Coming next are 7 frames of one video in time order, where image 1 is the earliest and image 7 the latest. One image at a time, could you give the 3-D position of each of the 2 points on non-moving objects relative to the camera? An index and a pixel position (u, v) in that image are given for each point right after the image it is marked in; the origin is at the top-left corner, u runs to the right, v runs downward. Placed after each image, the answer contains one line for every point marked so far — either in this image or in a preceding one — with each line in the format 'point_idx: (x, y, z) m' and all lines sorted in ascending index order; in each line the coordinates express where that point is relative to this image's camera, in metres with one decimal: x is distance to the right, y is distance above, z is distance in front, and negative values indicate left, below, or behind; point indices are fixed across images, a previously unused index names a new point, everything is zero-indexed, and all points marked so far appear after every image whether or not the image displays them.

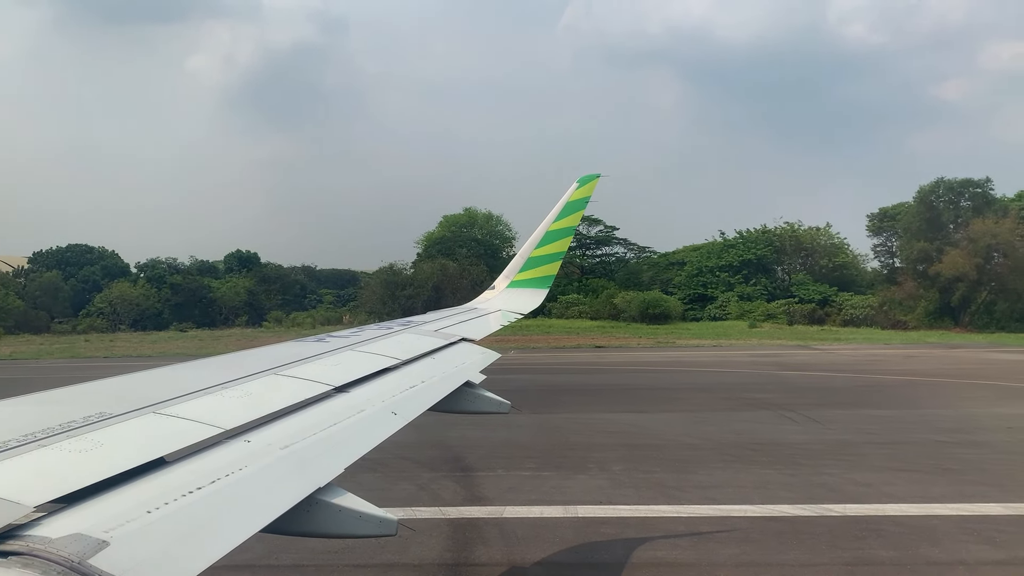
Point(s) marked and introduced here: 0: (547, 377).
0: (+0.6, -1.7, +11.6) m
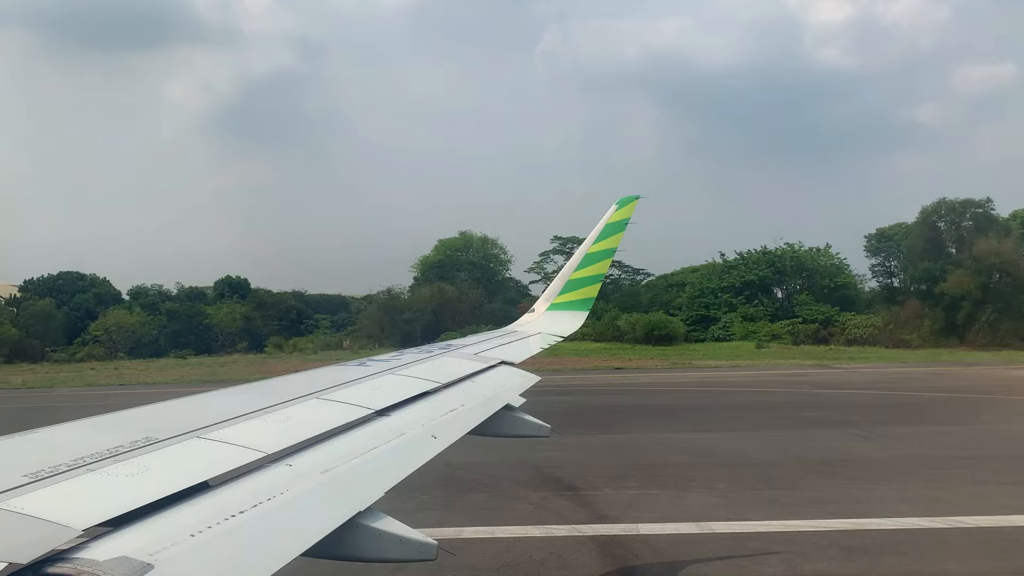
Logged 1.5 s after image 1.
0: (+1.3, -2.1, +11.7) m
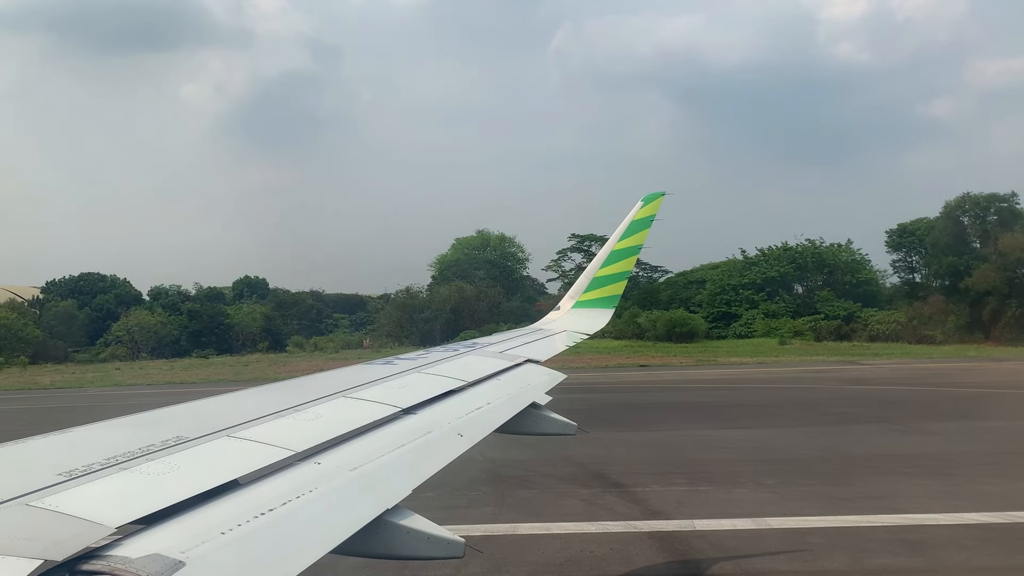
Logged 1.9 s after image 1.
0: (+1.9, -2.1, +11.7) m
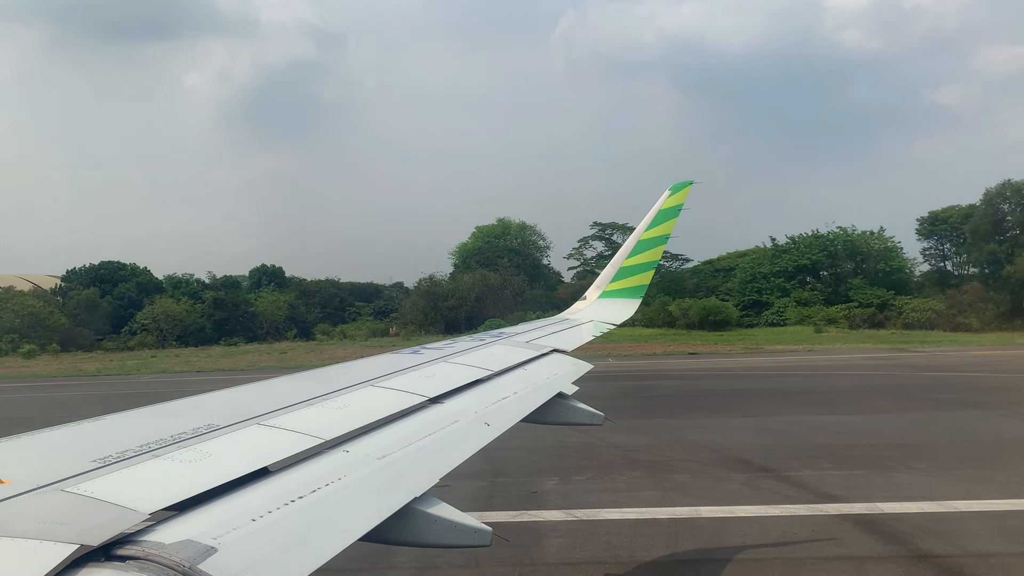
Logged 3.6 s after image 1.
0: (+3.2, -1.8, +11.7) m
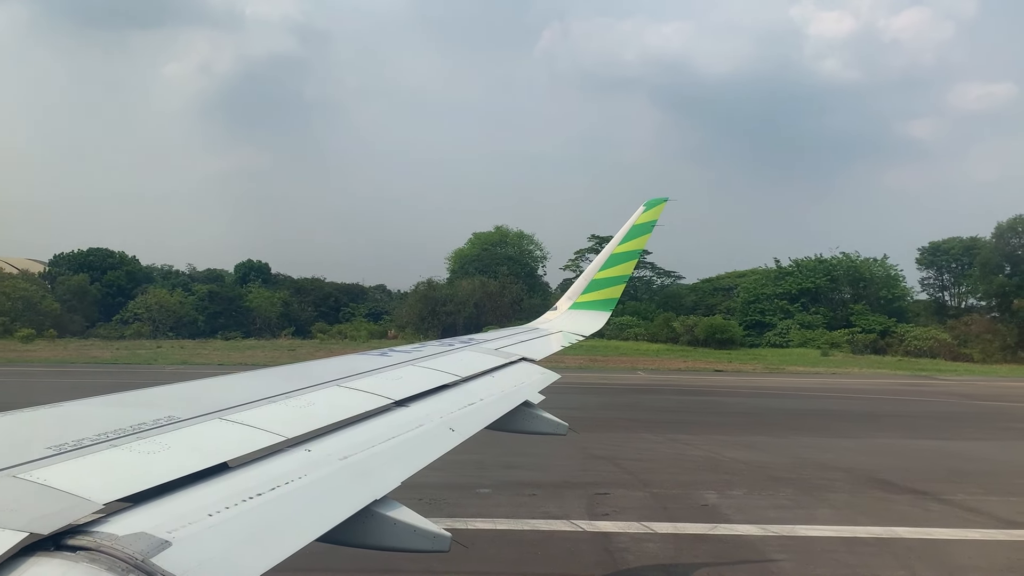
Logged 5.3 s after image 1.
0: (+4.2, -2.2, +11.8) m
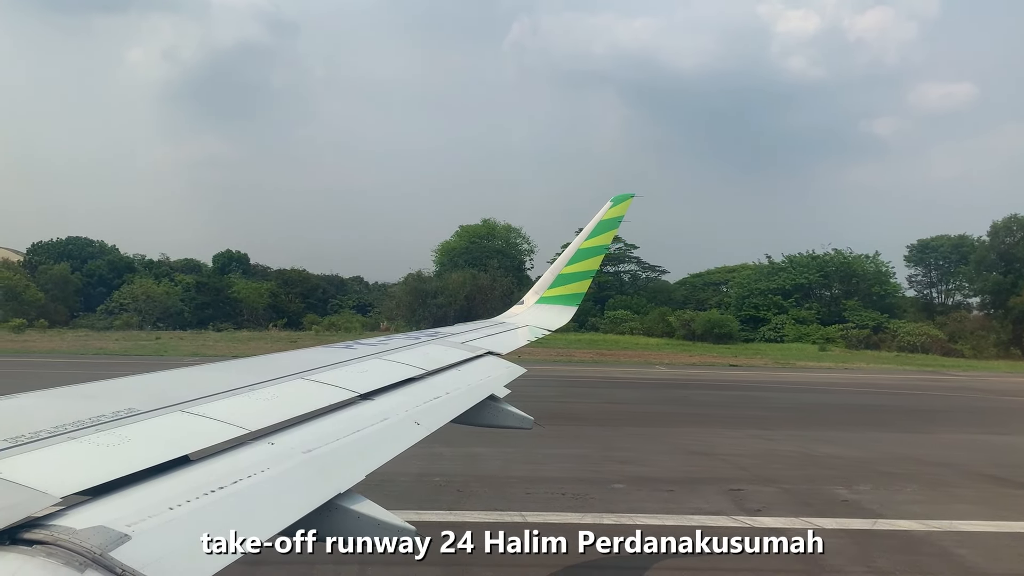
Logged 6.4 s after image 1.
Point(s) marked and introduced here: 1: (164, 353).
0: (+5.0, -2.1, +12.0) m
1: (-11.2, -2.1, +19.7) m
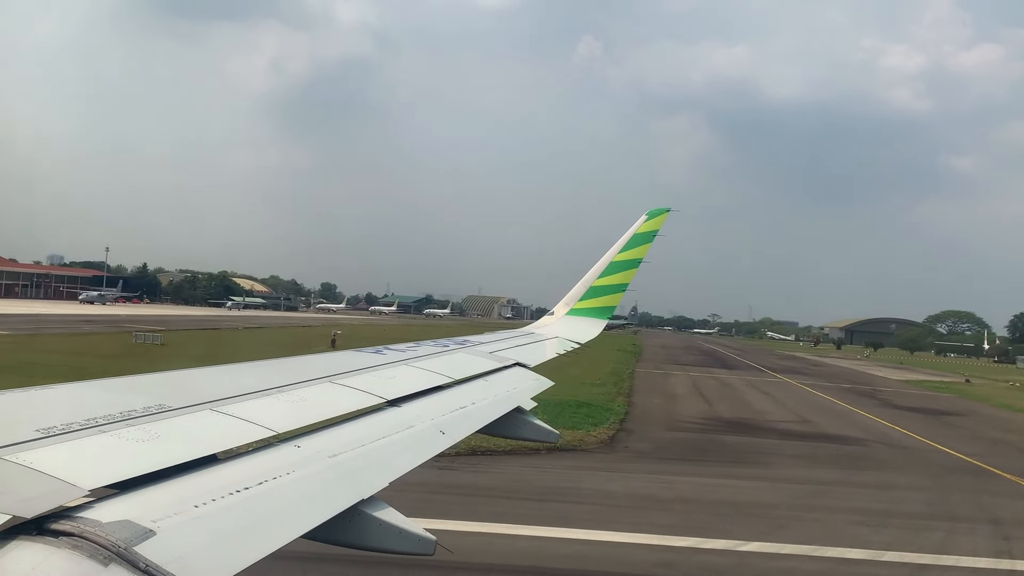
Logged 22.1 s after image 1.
0: (+4.1, -2.6, +12.1) m
1: (-11.7, -2.2, +20.4) m
